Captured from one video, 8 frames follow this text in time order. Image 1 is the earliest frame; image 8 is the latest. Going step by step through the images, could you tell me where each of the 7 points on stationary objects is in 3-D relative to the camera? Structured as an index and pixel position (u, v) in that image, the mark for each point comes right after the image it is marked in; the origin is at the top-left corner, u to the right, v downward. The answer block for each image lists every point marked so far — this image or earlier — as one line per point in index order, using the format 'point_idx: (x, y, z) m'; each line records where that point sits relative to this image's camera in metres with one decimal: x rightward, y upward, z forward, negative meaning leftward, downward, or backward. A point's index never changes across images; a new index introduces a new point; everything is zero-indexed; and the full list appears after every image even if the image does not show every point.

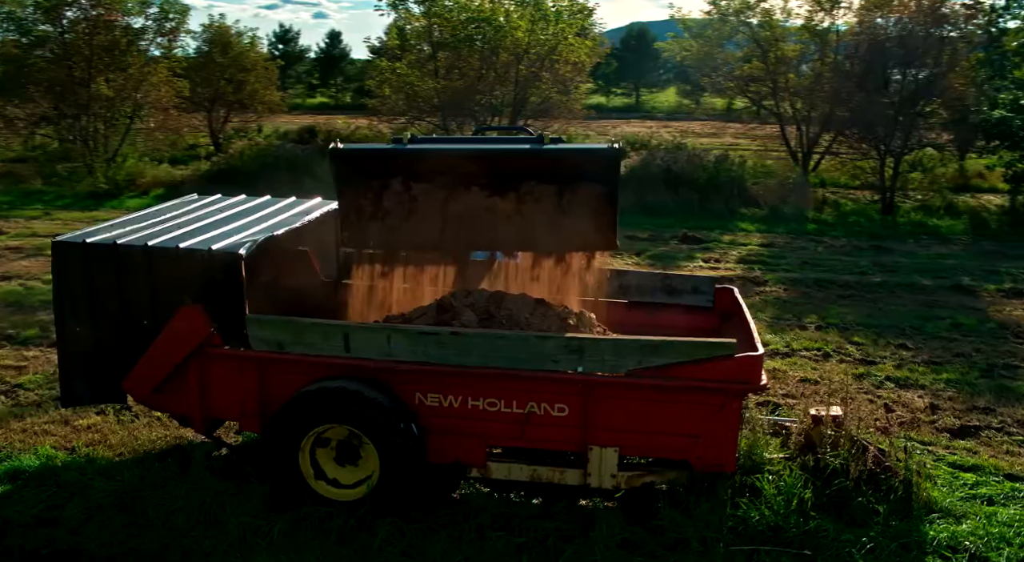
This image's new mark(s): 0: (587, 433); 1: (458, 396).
0: (+0.3, -0.6, +2.9) m
1: (-0.2, -0.5, +3.0) m
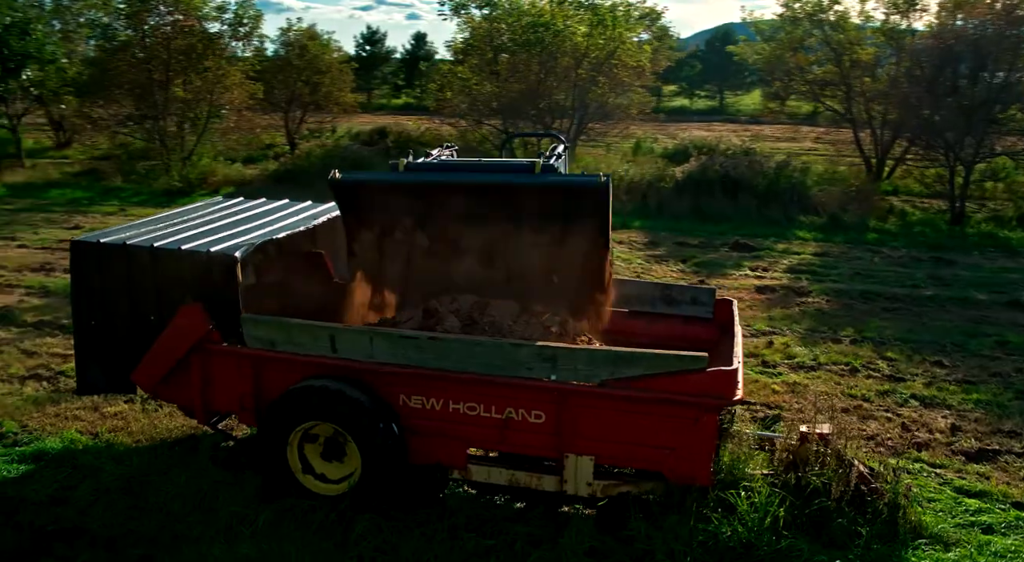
0: (+0.2, -0.7, +3.0) m
1: (-0.3, -0.5, +3.1) m
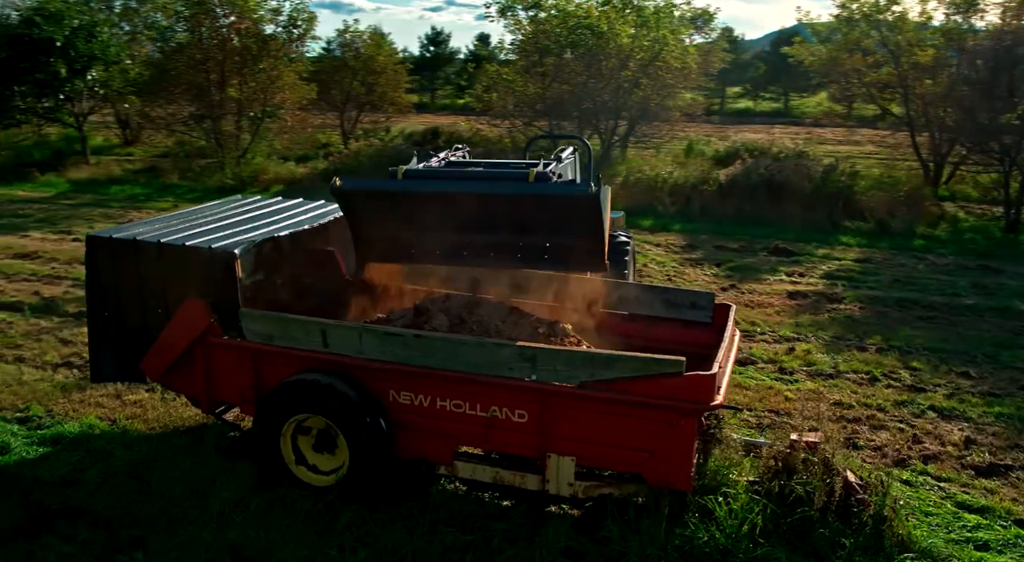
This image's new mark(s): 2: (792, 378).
0: (+0.1, -0.7, +3.0) m
1: (-0.4, -0.5, +3.1) m
2: (+2.0, -0.7, +5.2) m
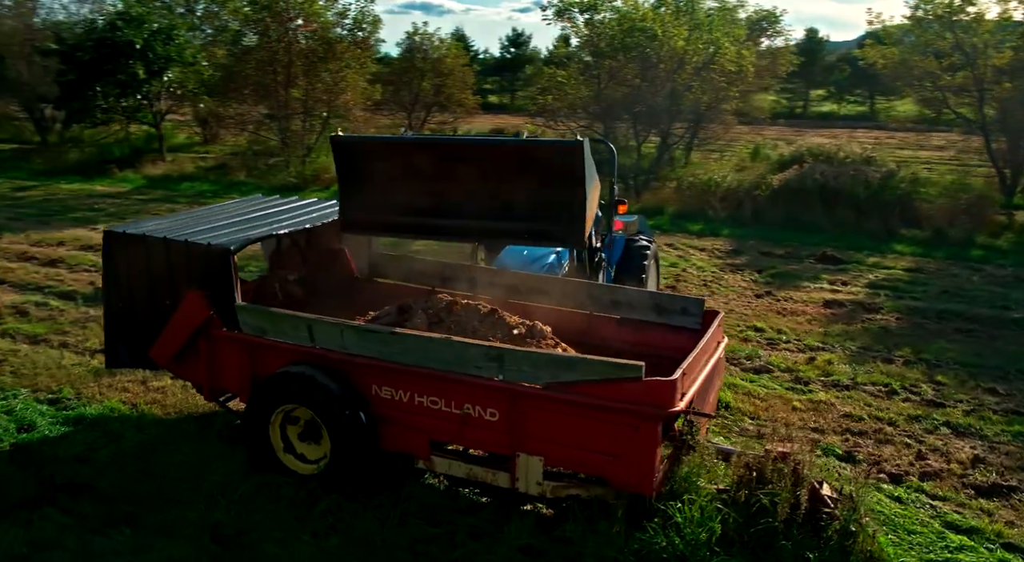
0: (0.0, -0.7, +3.0) m
1: (-0.5, -0.5, +3.2) m
2: (+2.1, -0.7, +5.0) m
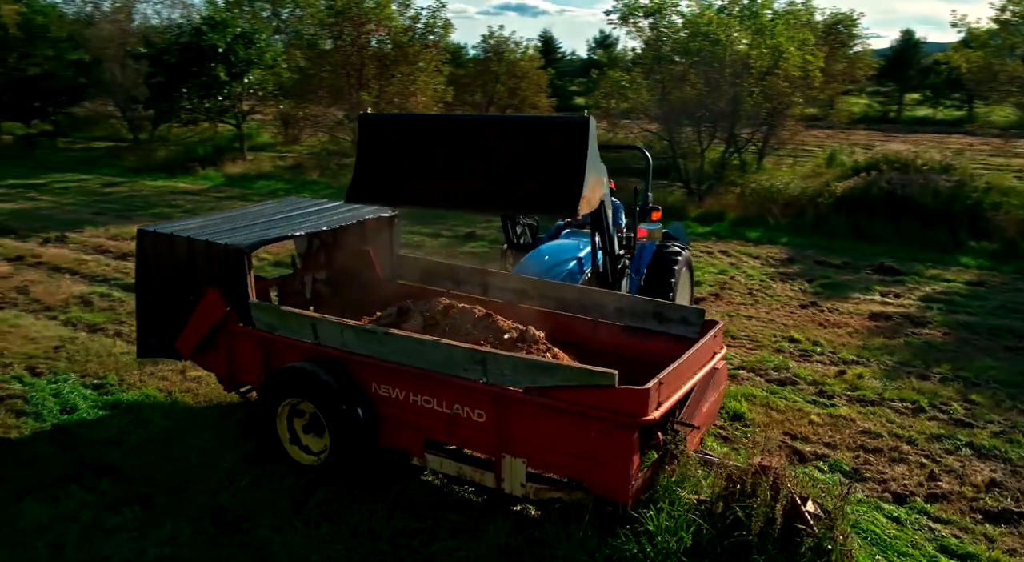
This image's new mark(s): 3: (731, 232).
0: (-0.1, -0.7, +3.1) m
1: (-0.5, -0.5, +3.3) m
2: (+2.2, -0.8, +4.9) m
3: (+4.0, +0.9, +12.8) m
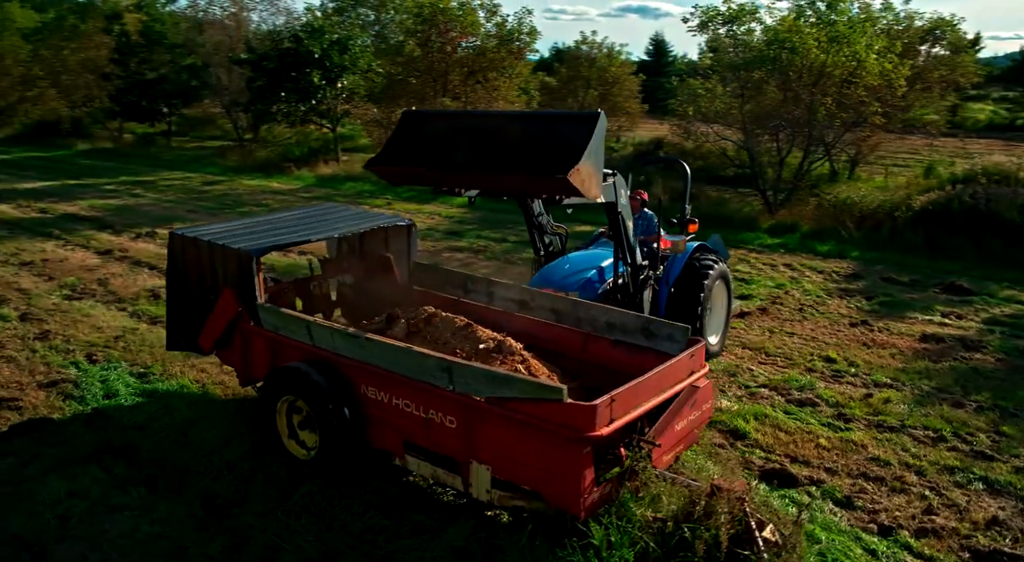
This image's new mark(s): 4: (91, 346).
0: (-0.2, -0.7, +3.2) m
1: (-0.6, -0.5, +3.5) m
2: (+2.2, -1.0, +4.8) m
3: (+5.0, +0.6, +12.4) m
4: (-3.6, -0.6, +6.2) m
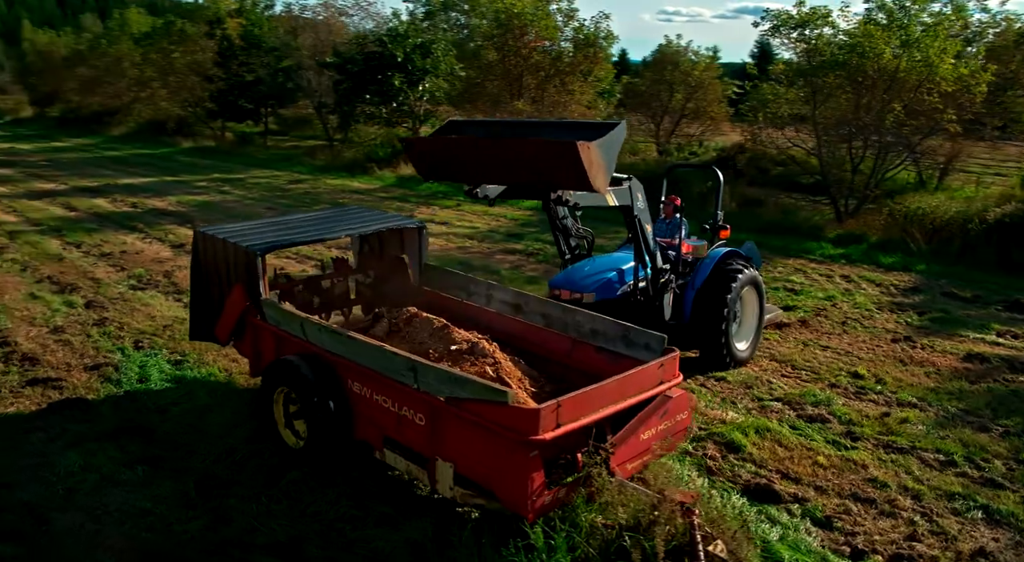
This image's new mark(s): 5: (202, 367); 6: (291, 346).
0: (-0.4, -0.8, +3.3) m
1: (-0.8, -0.5, +3.7) m
2: (+2.2, -1.1, +4.6) m
3: (+5.8, +0.4, +11.9) m
4: (-3.5, -0.5, +6.7) m
5: (-2.4, -0.7, +5.7) m
6: (-1.3, -0.4, +4.1) m
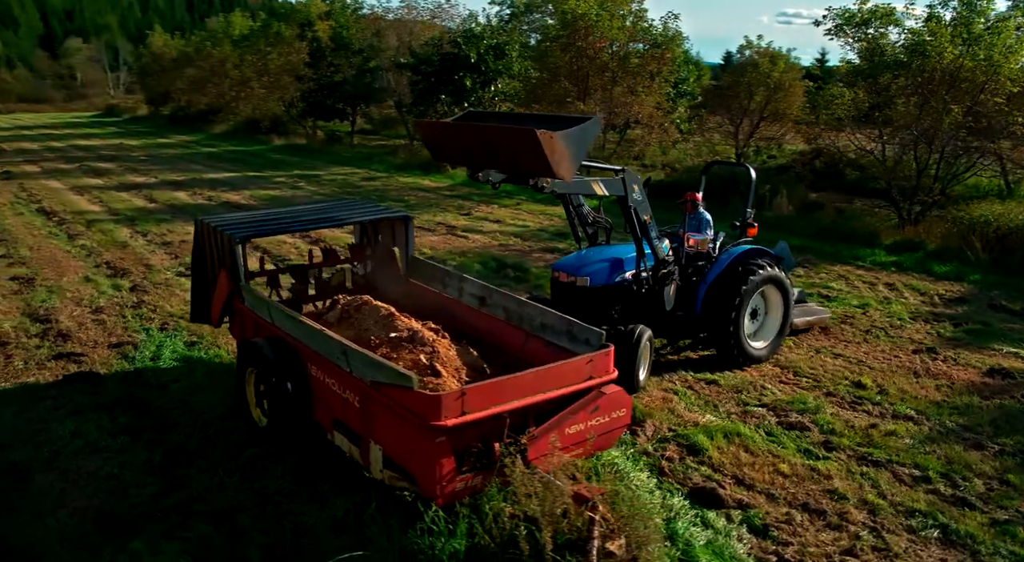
0: (-0.7, -0.7, +3.5) m
1: (-1.0, -0.5, +3.9) m
2: (+2.0, -1.1, +4.5) m
3: (+6.4, +0.3, +11.4) m
4: (-3.4, -0.4, +7.2) m
5: (-2.5, -0.6, +6.0) m
6: (-1.5, -0.3, +4.4) m
